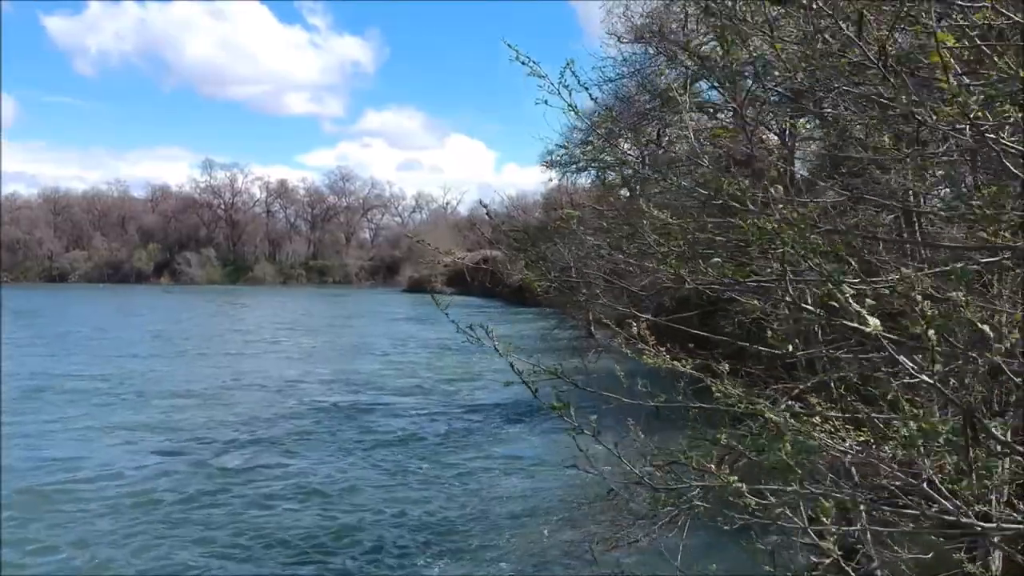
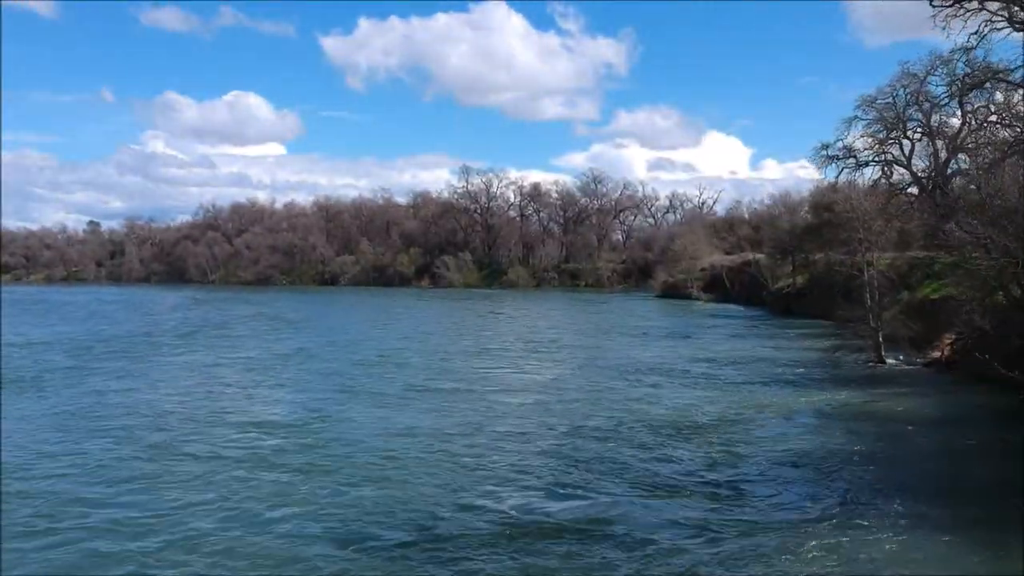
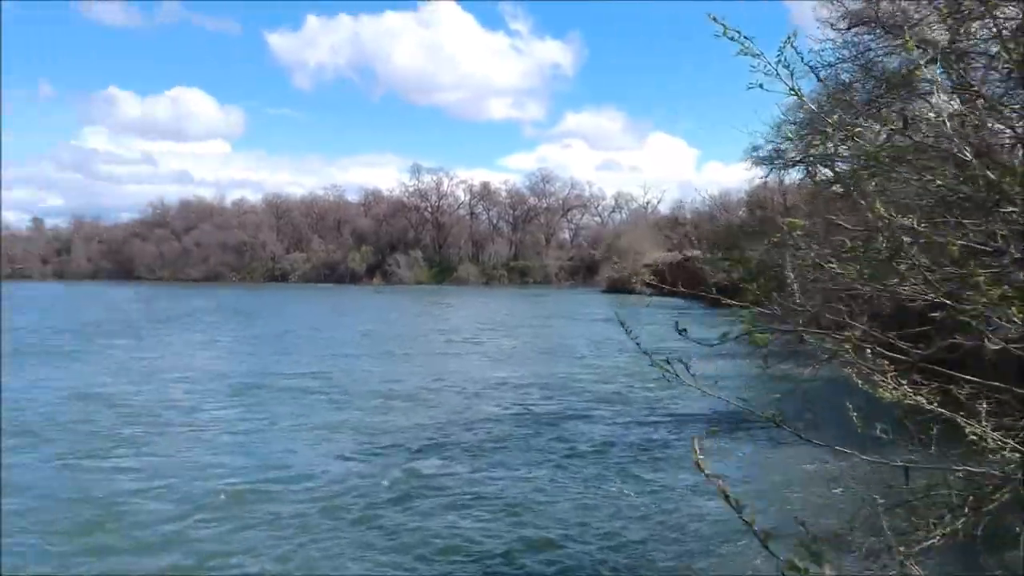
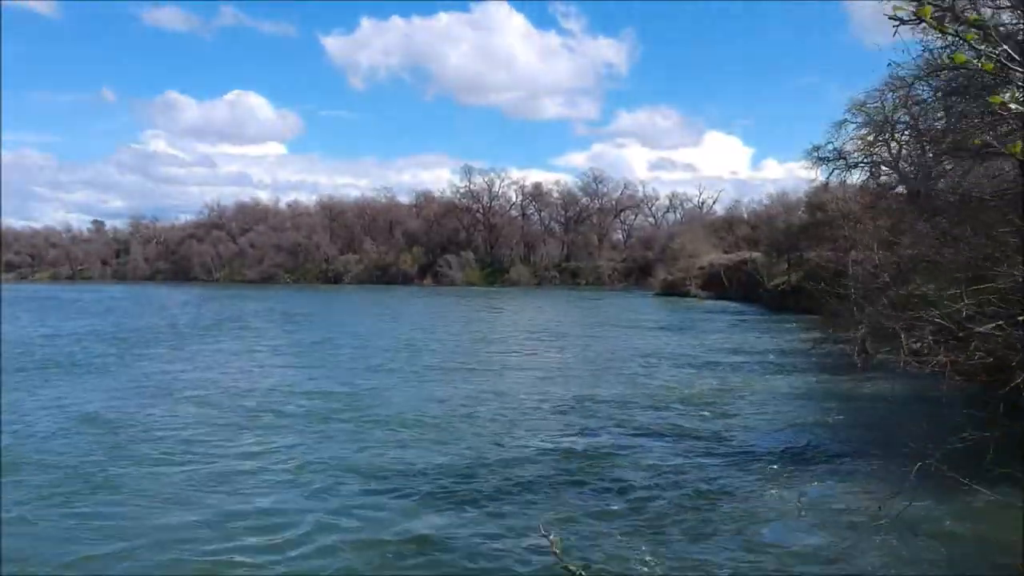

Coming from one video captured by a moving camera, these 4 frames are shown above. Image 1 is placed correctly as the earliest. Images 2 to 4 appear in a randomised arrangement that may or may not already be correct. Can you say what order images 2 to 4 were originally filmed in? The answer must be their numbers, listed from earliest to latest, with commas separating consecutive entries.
3, 4, 2
